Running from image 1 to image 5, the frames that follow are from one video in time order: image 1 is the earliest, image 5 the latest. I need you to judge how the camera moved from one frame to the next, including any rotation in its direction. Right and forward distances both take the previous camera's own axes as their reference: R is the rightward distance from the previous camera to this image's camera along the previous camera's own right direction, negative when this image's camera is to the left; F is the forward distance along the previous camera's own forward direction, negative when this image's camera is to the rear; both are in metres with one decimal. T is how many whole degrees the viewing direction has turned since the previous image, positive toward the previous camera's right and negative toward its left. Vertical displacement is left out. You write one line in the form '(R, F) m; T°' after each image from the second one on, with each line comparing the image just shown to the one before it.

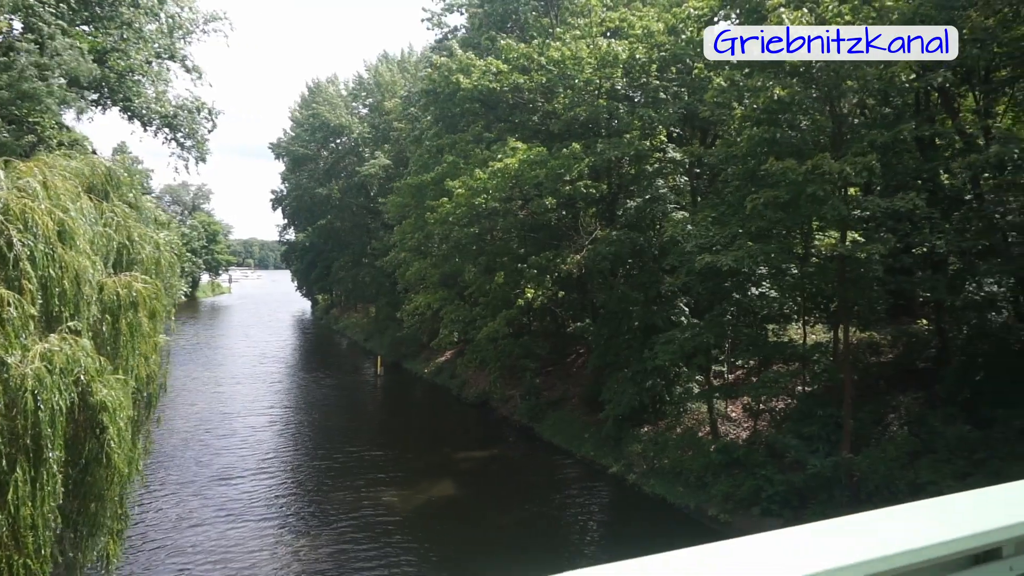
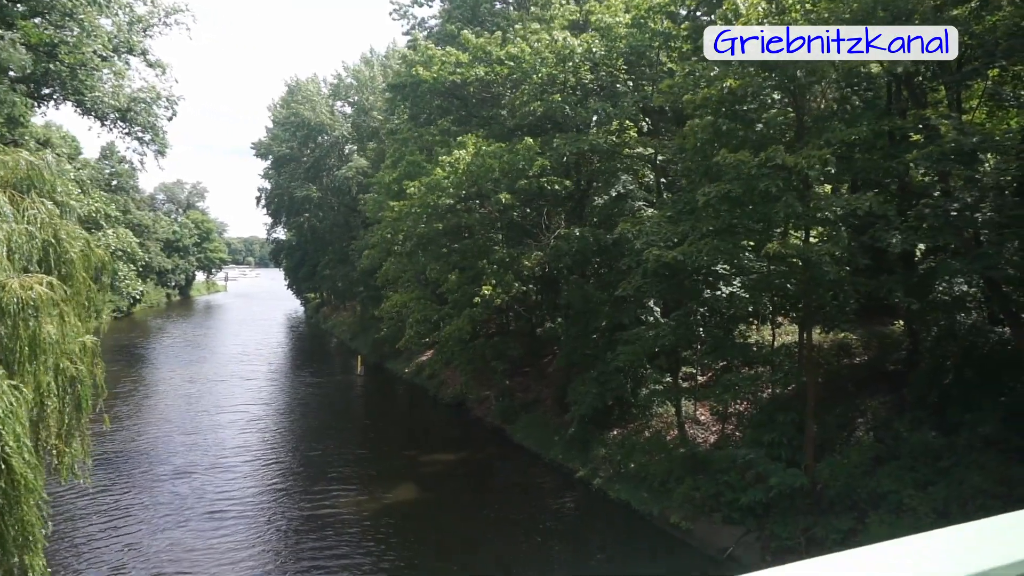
(+0.8, +0.4) m; 0°
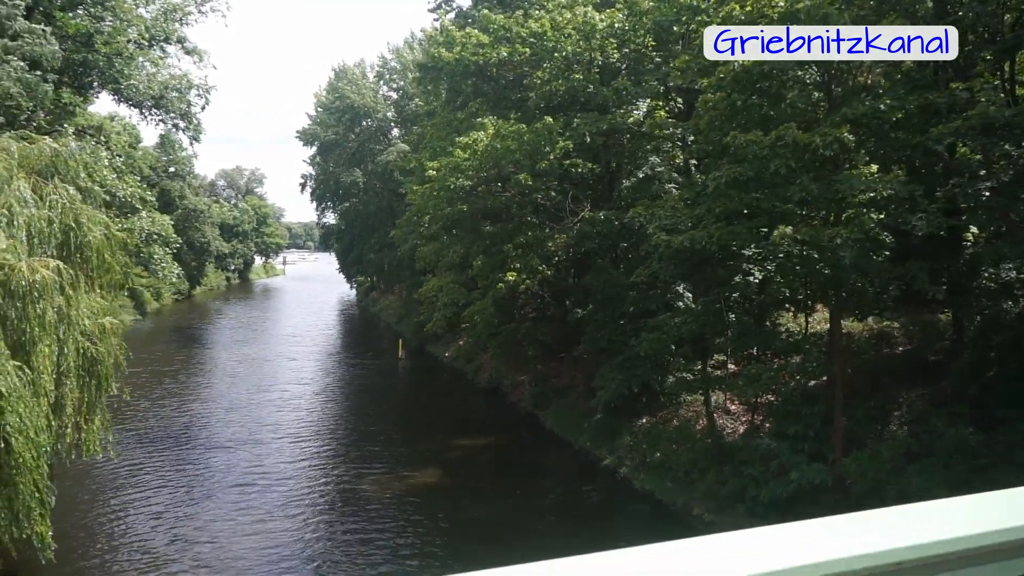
(+0.6, +0.2) m; -5°
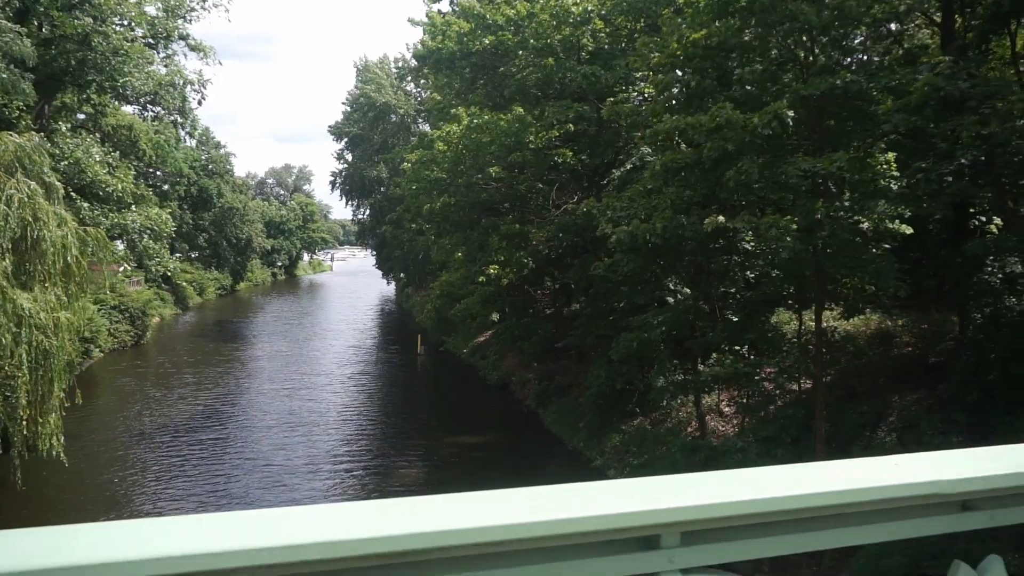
(+1.3, +0.4) m; -5°
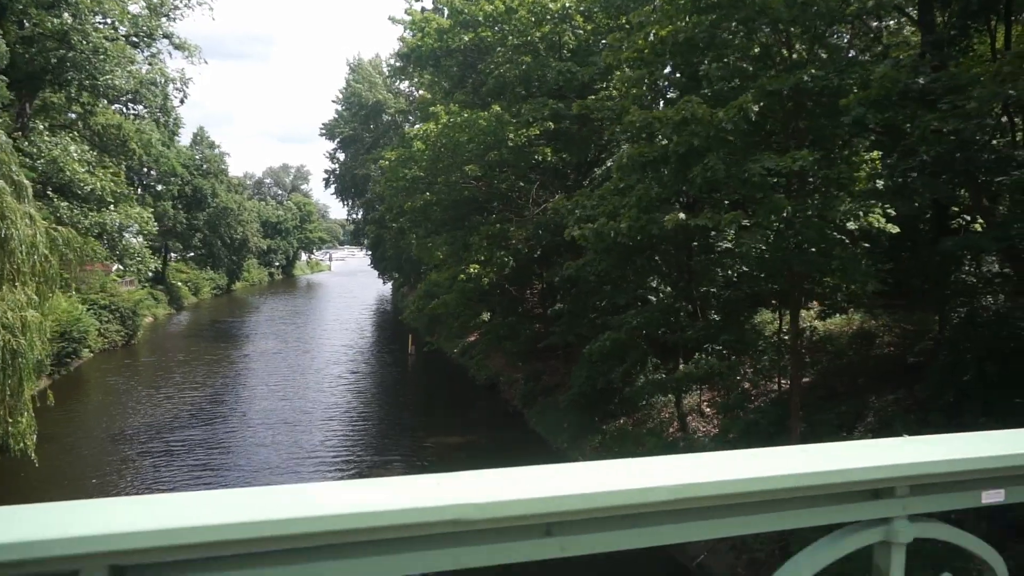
(+0.4, +0.1) m; 0°
